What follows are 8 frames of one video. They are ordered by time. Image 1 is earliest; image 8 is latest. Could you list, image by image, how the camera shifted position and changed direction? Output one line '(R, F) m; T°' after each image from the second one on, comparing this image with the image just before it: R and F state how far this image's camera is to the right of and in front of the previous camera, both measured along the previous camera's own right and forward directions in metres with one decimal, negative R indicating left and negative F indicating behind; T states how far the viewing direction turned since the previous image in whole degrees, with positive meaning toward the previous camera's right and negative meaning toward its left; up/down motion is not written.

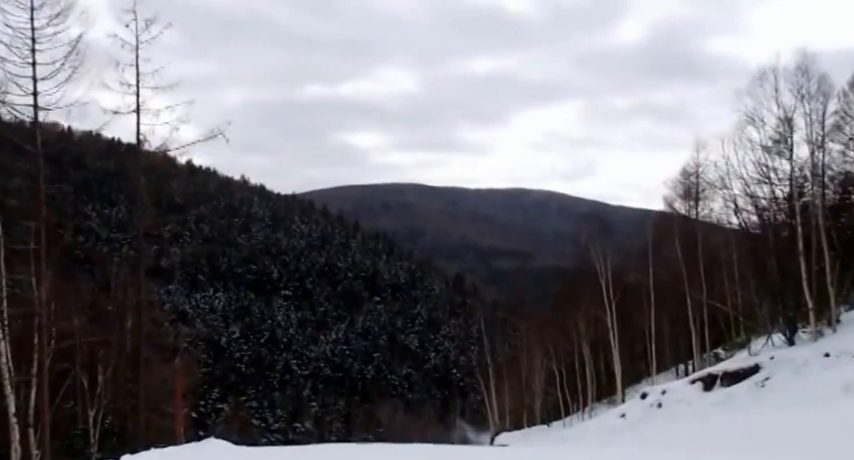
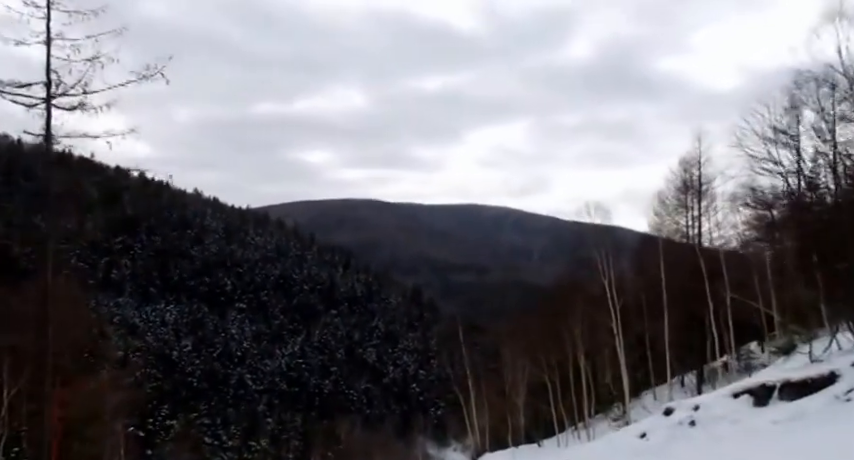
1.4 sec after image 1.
(-0.4, +2.6) m; +3°
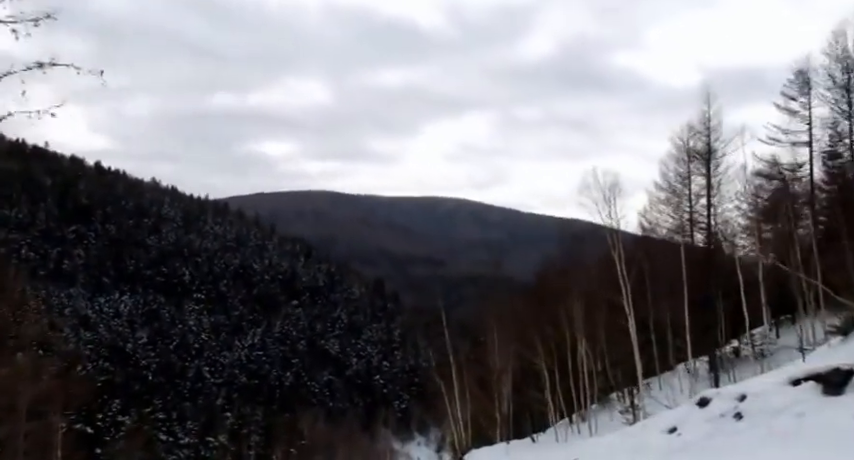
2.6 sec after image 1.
(-0.6, +3.4) m; +2°
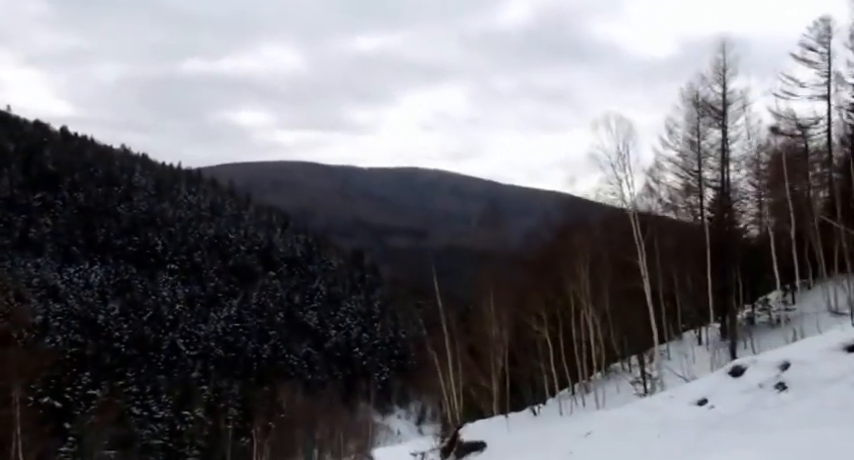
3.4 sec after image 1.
(-0.5, +2.3) m; +1°
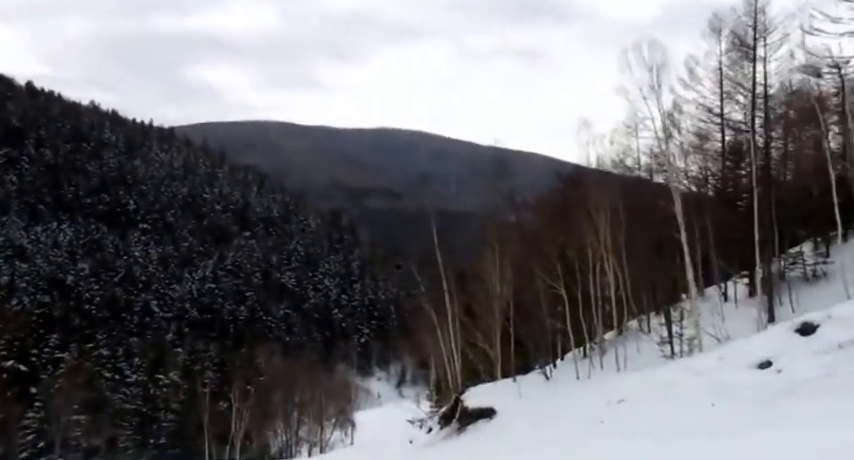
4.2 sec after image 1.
(-0.7, +2.7) m; +2°
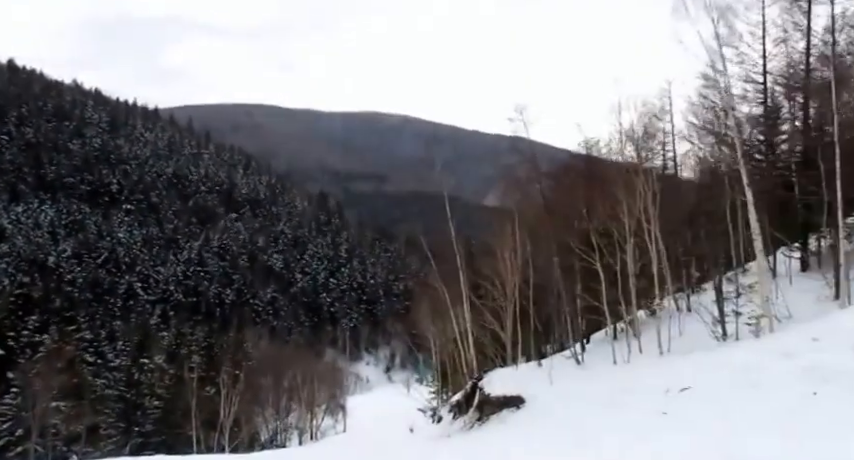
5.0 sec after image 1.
(-0.7, +2.4) m; +1°
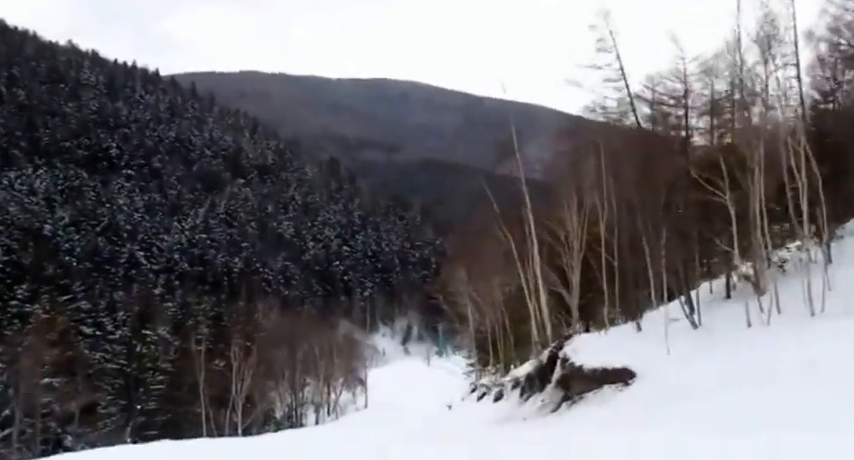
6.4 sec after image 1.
(-1.1, +4.9) m; 0°
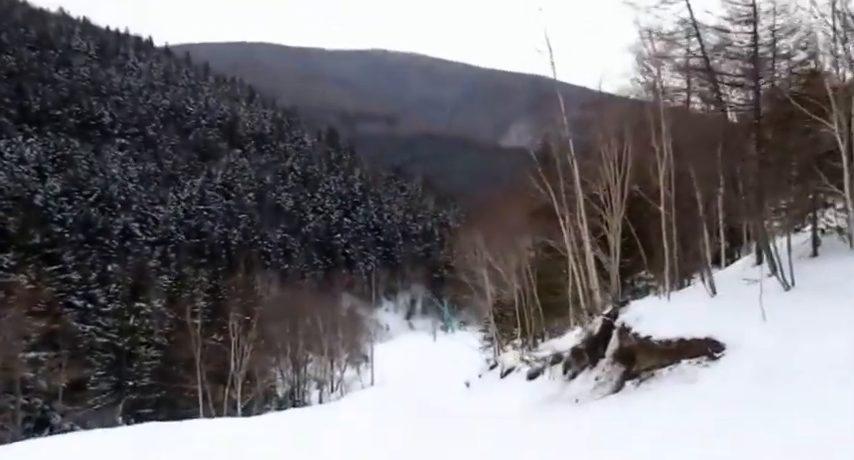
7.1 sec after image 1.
(-0.6, +2.9) m; 0°
